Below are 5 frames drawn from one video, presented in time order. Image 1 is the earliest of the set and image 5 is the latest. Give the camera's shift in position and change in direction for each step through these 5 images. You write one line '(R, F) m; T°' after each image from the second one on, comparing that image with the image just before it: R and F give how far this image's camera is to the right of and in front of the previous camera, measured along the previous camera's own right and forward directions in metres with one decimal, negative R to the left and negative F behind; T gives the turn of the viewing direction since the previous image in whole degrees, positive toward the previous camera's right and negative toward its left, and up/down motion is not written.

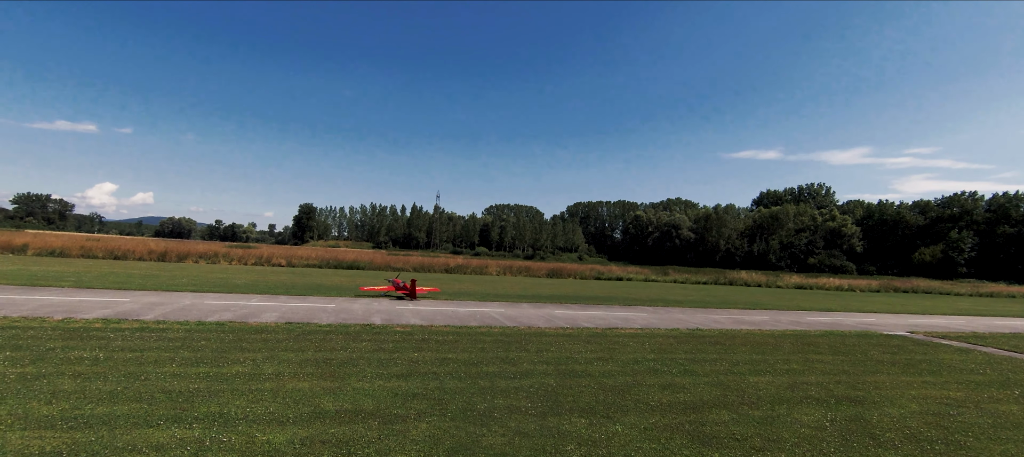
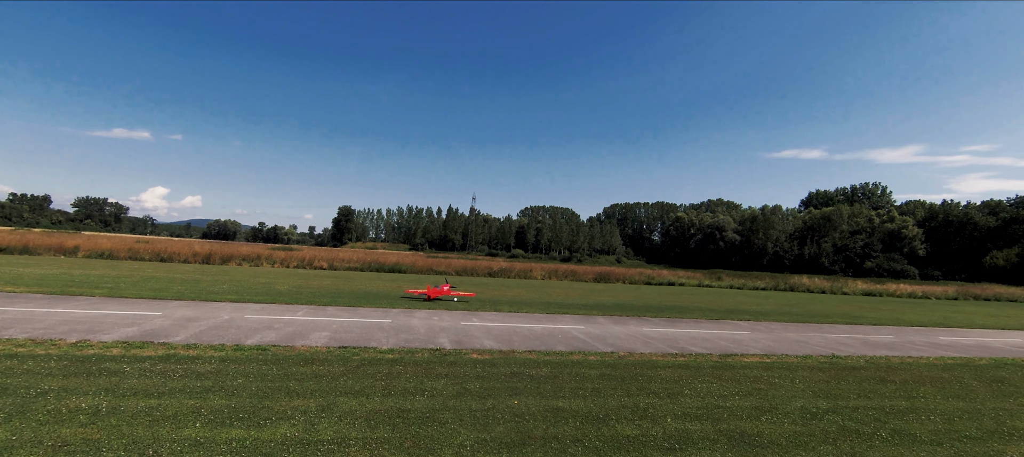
(-0.9, +1.5) m; -4°
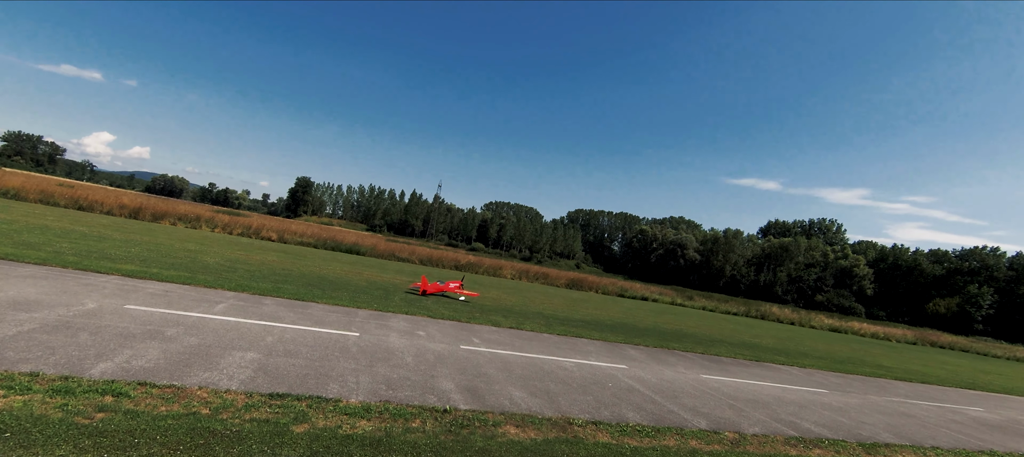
(-0.9, +2.7) m; +5°
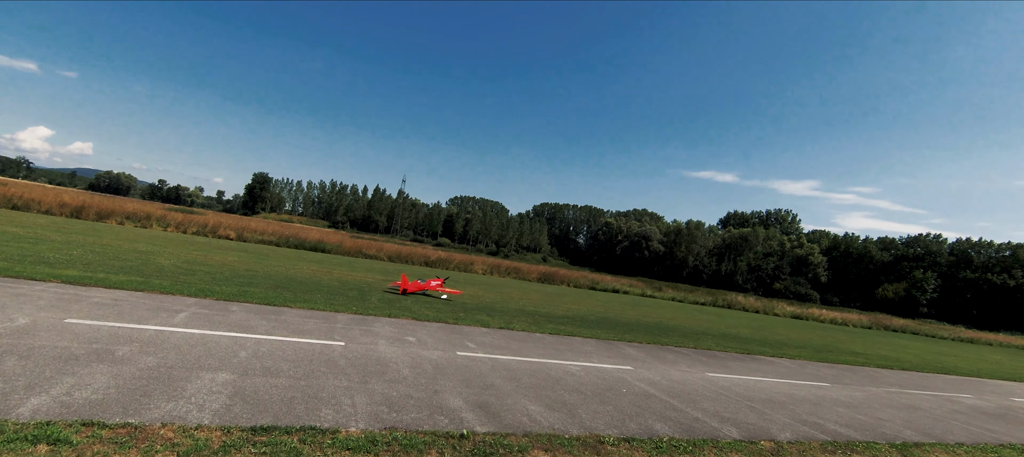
(-0.4, +0.5) m; +4°
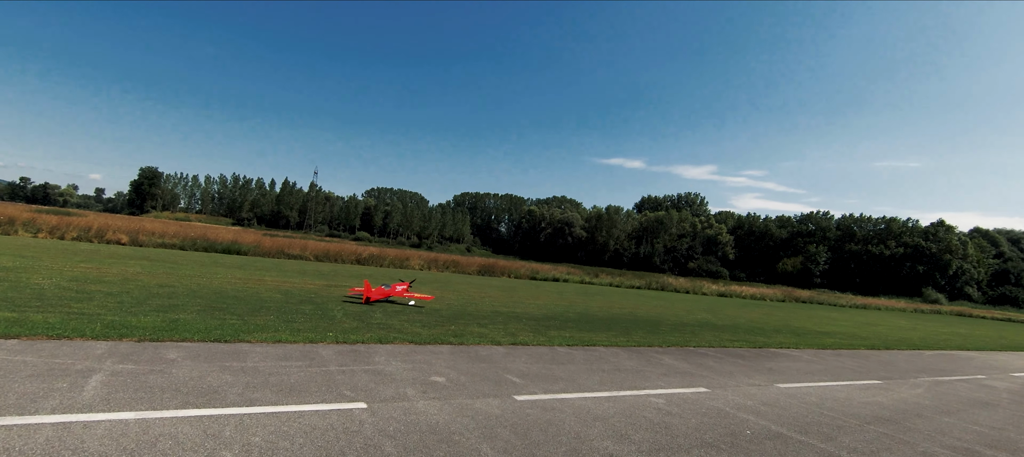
(-1.2, +1.5) m; +9°
